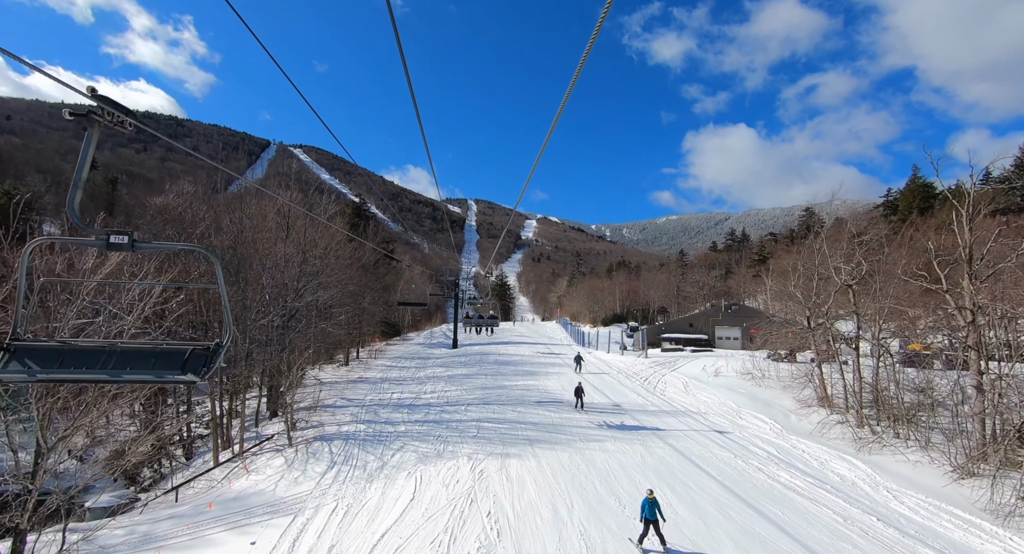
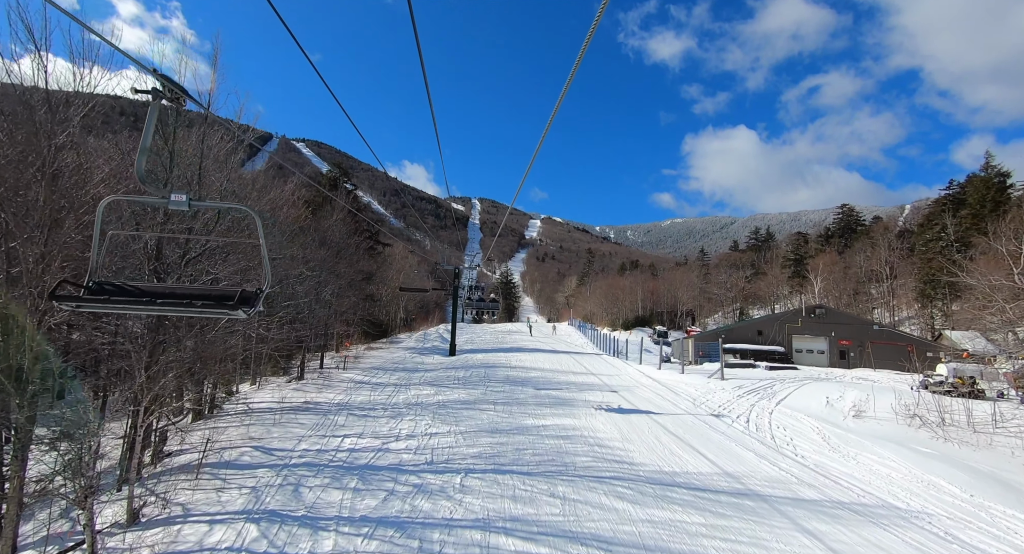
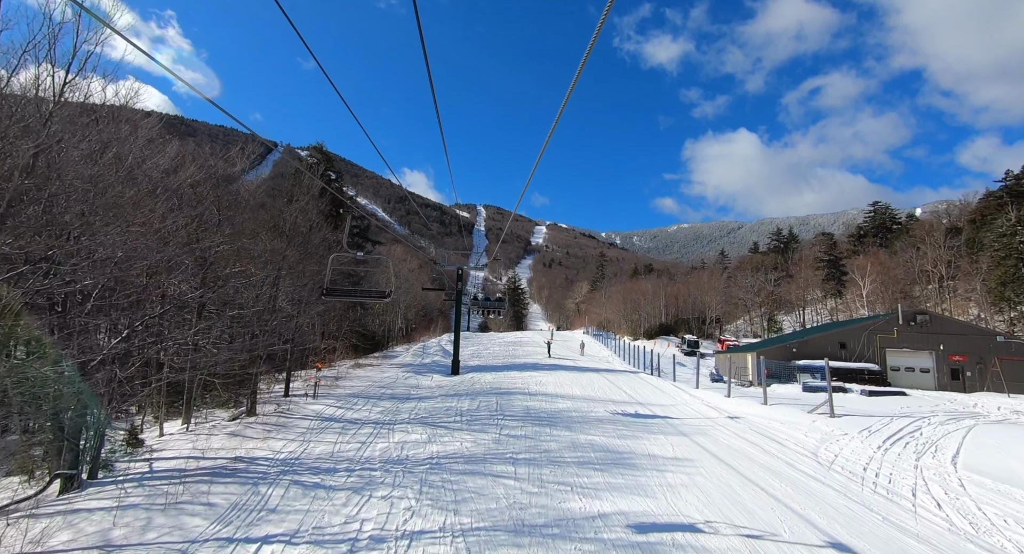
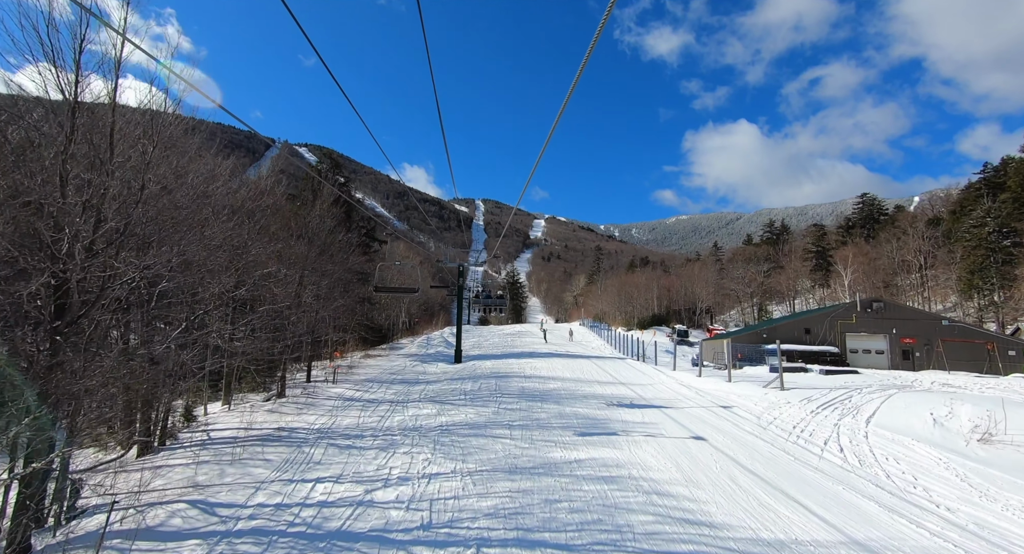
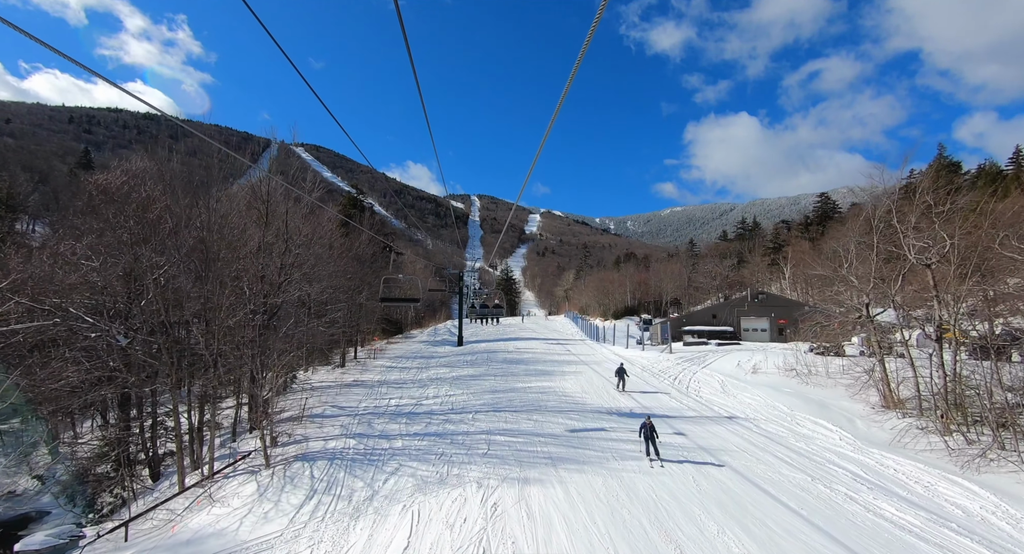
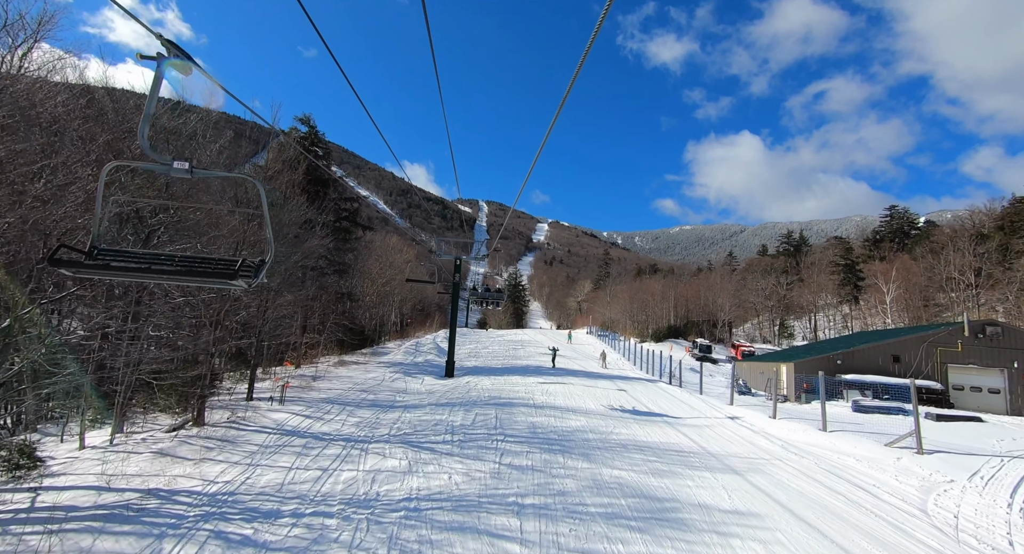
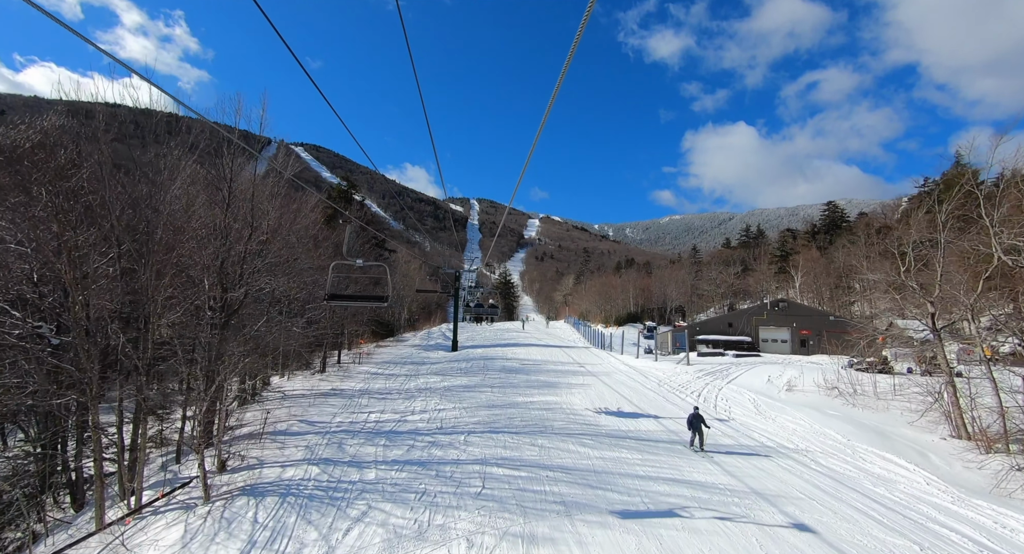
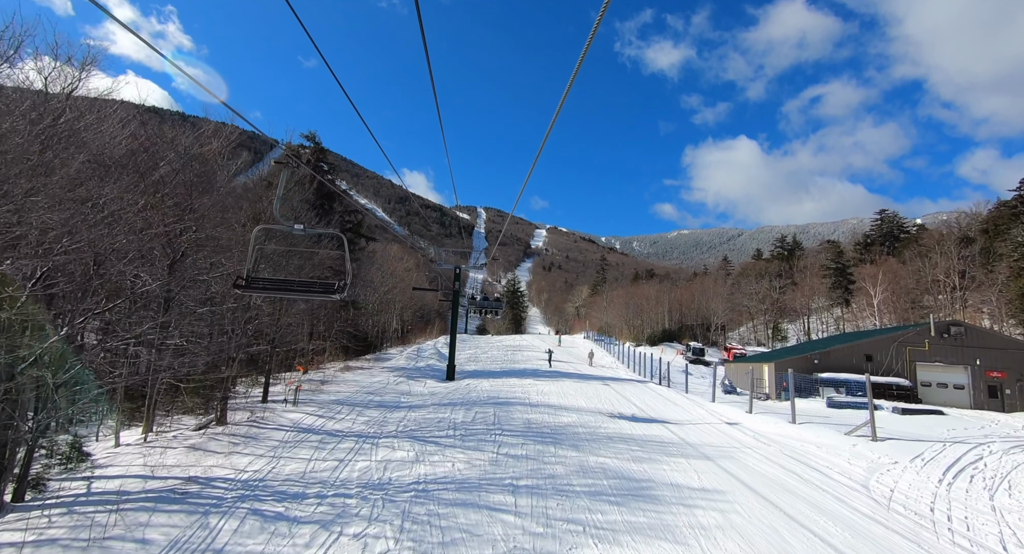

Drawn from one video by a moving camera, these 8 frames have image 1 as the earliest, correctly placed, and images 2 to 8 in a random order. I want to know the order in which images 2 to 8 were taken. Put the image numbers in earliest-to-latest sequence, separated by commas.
5, 7, 2, 4, 3, 8, 6
